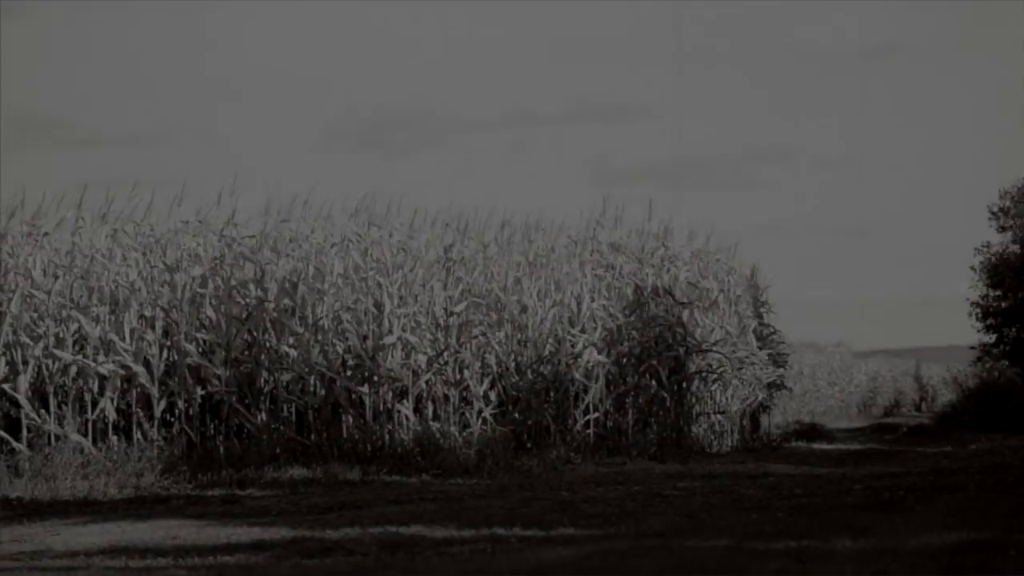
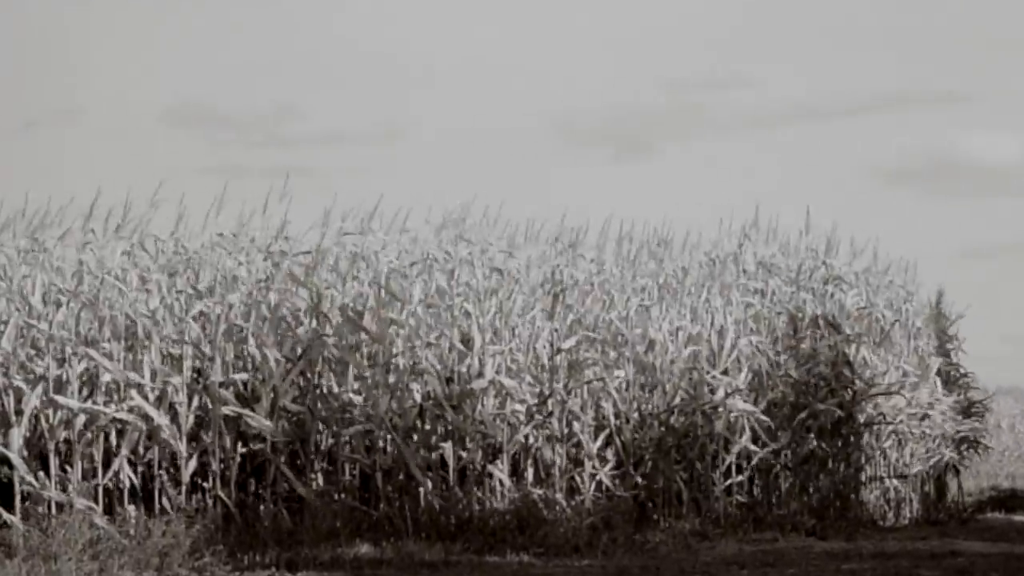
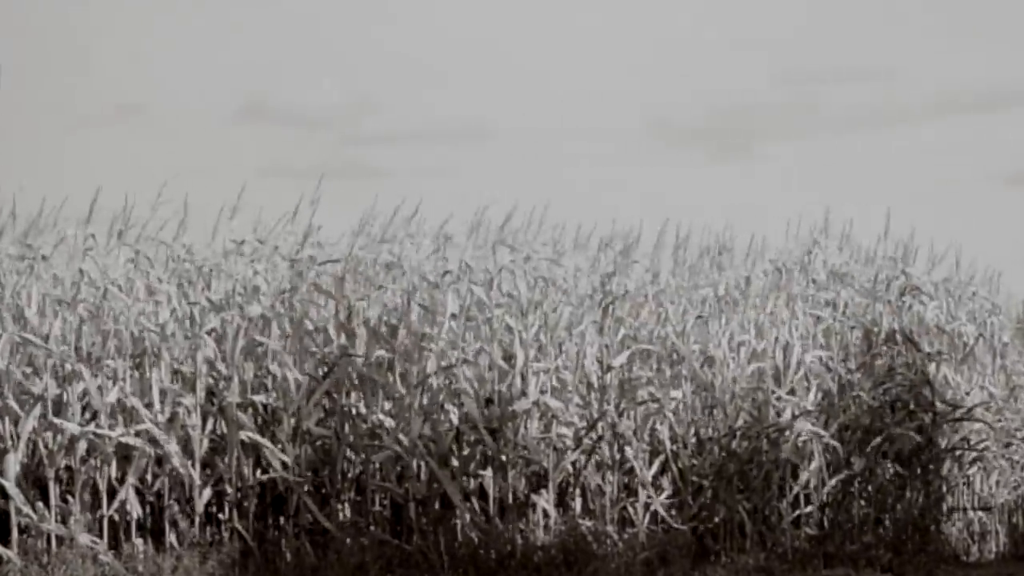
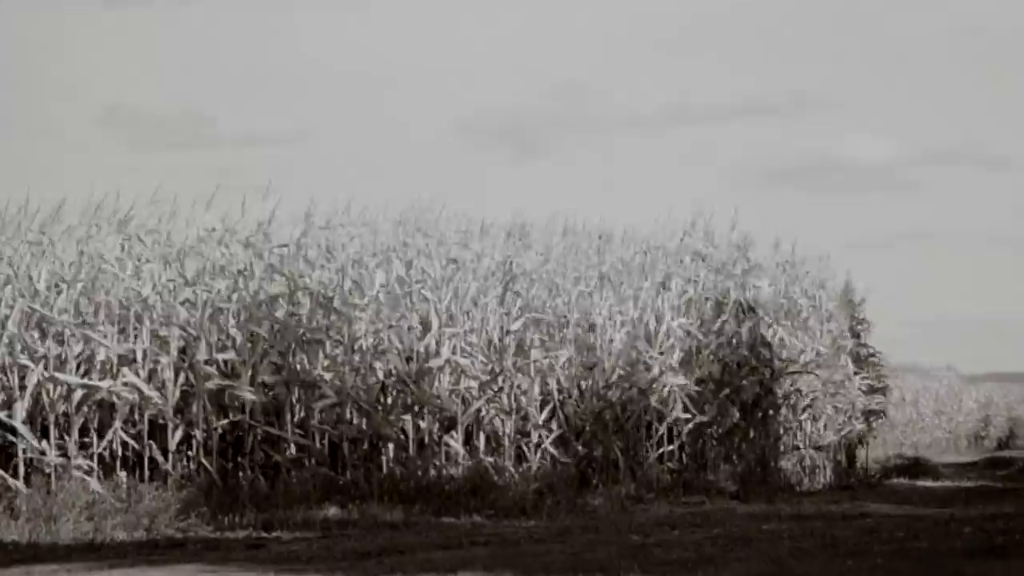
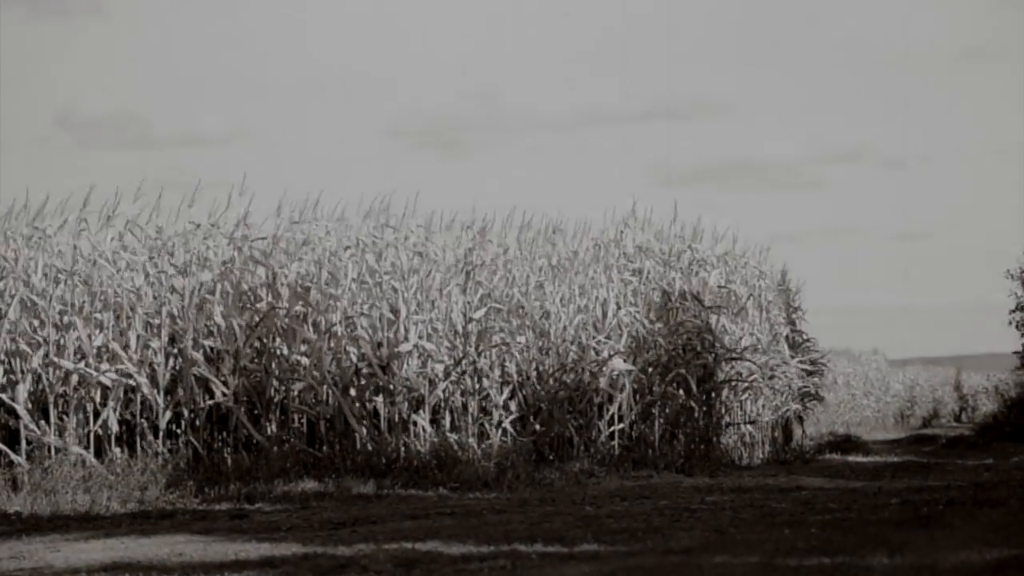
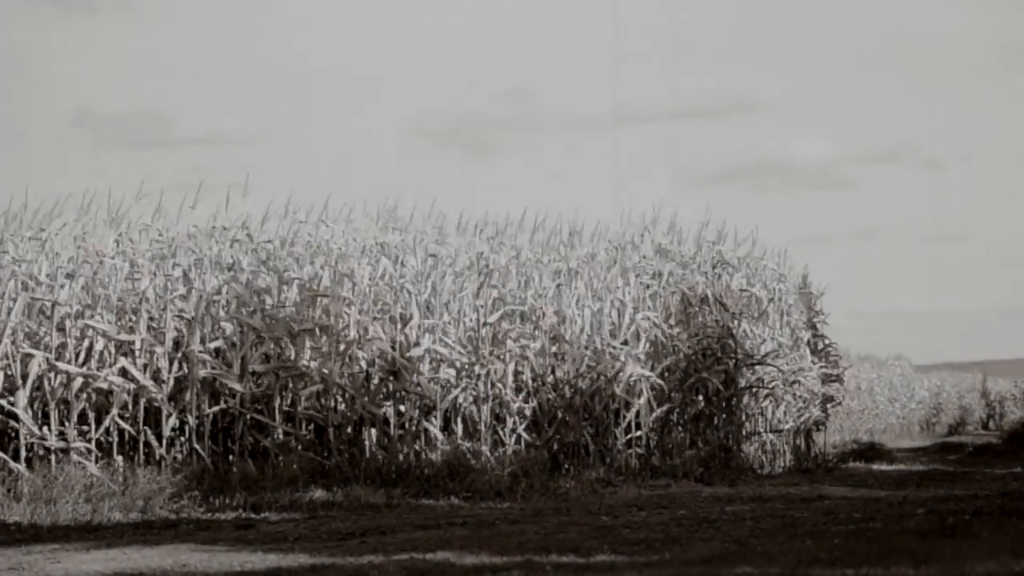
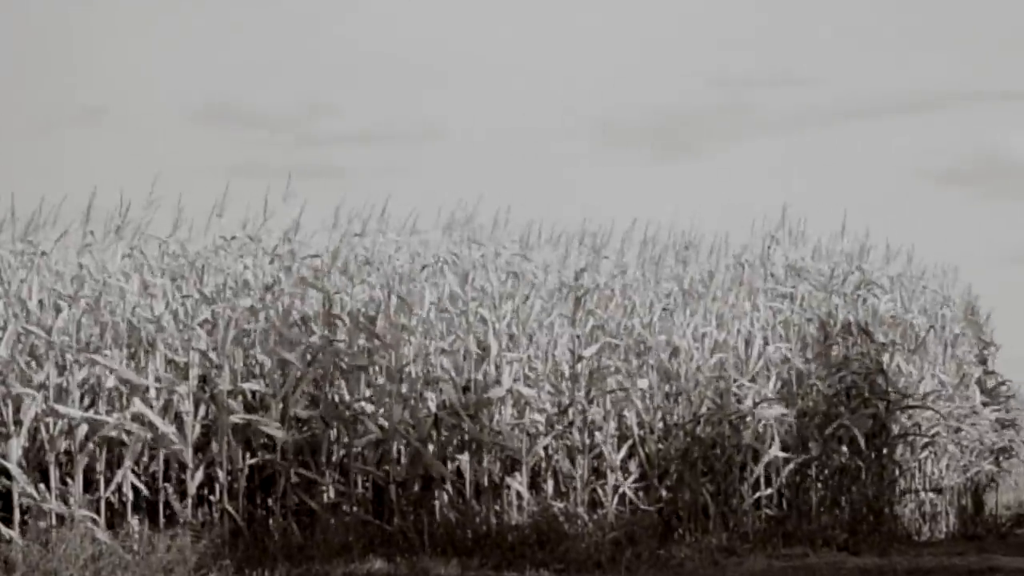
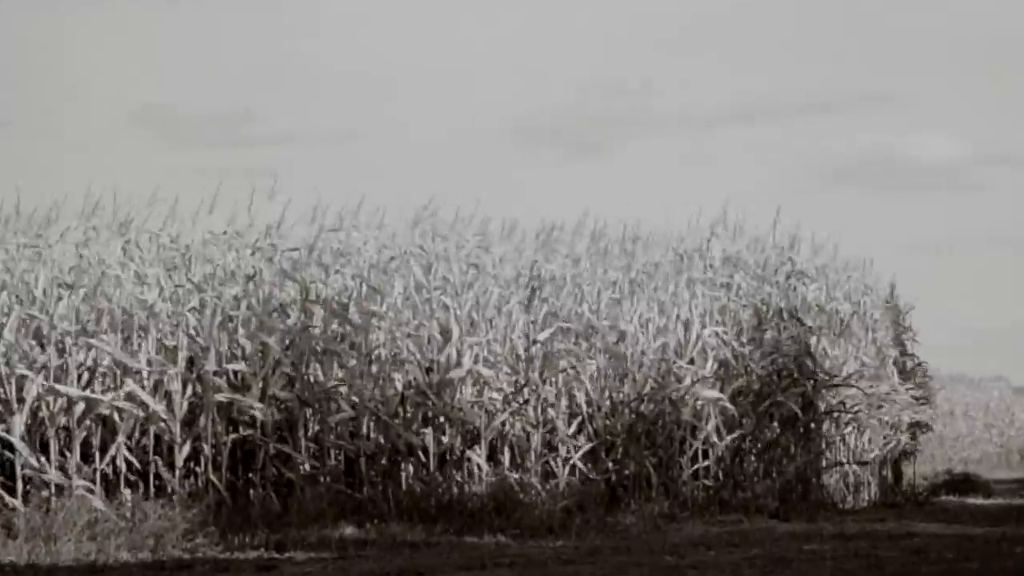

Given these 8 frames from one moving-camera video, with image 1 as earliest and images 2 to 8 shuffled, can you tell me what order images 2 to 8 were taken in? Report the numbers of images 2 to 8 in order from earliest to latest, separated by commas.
5, 6, 4, 8, 2, 7, 3
